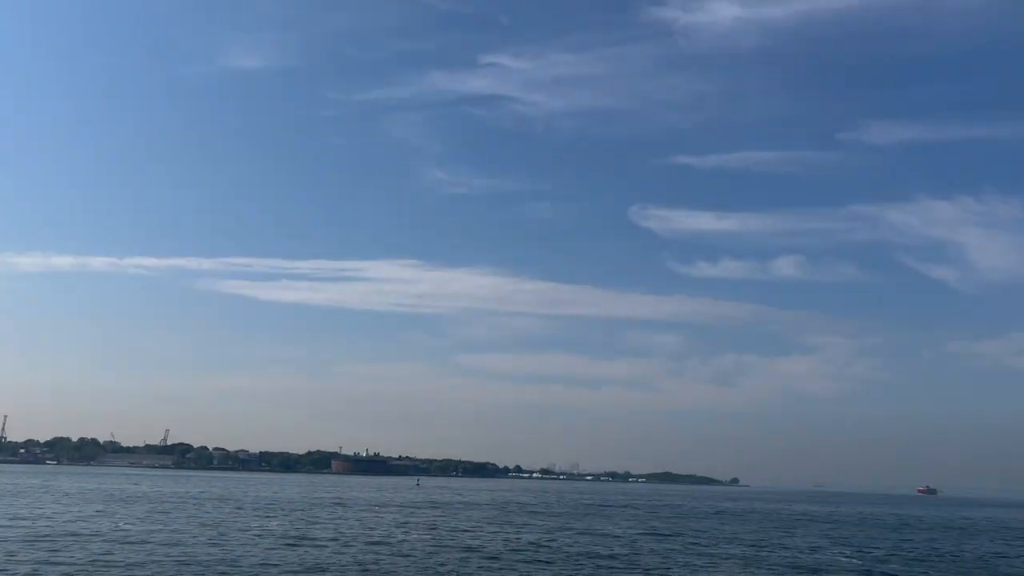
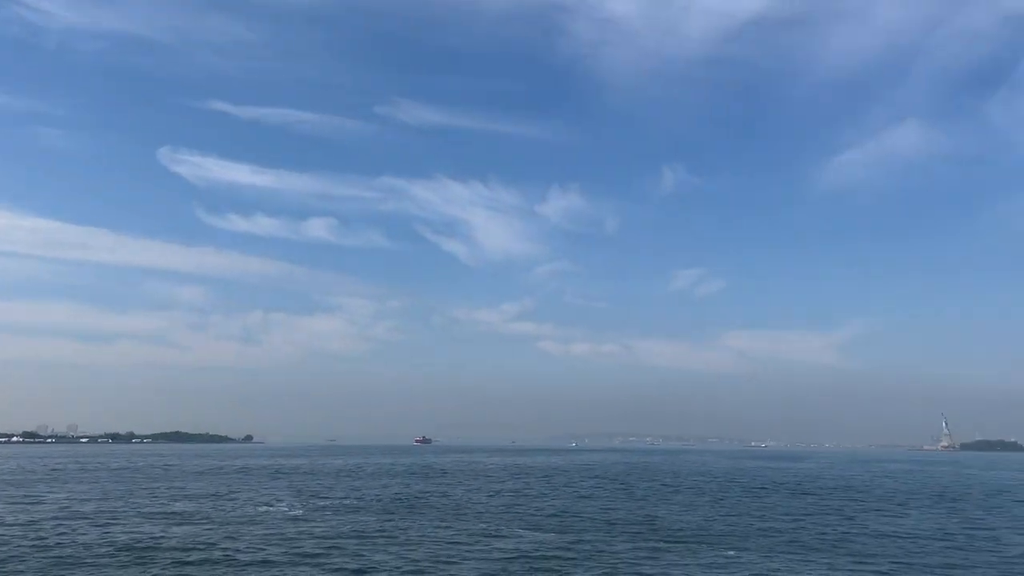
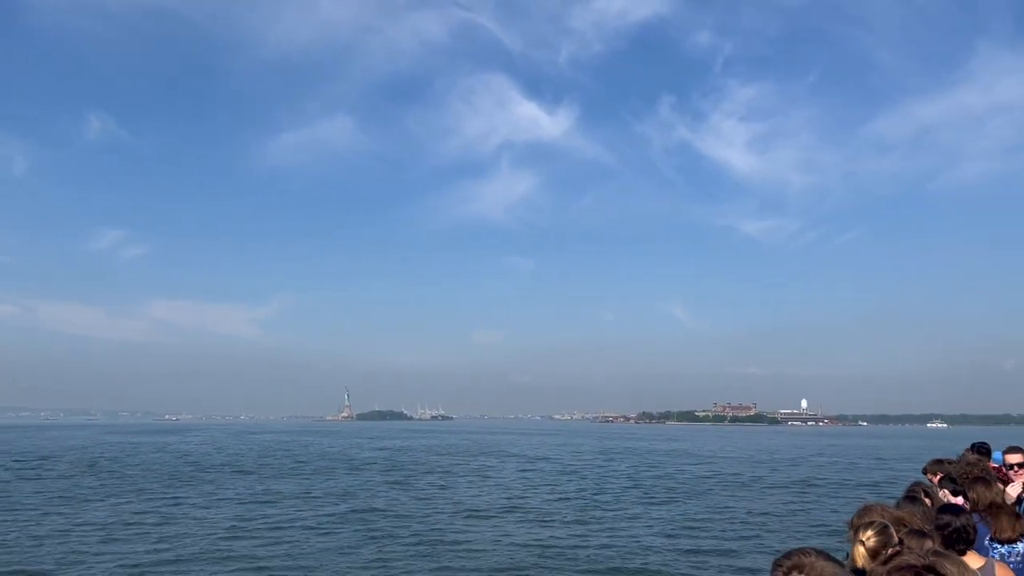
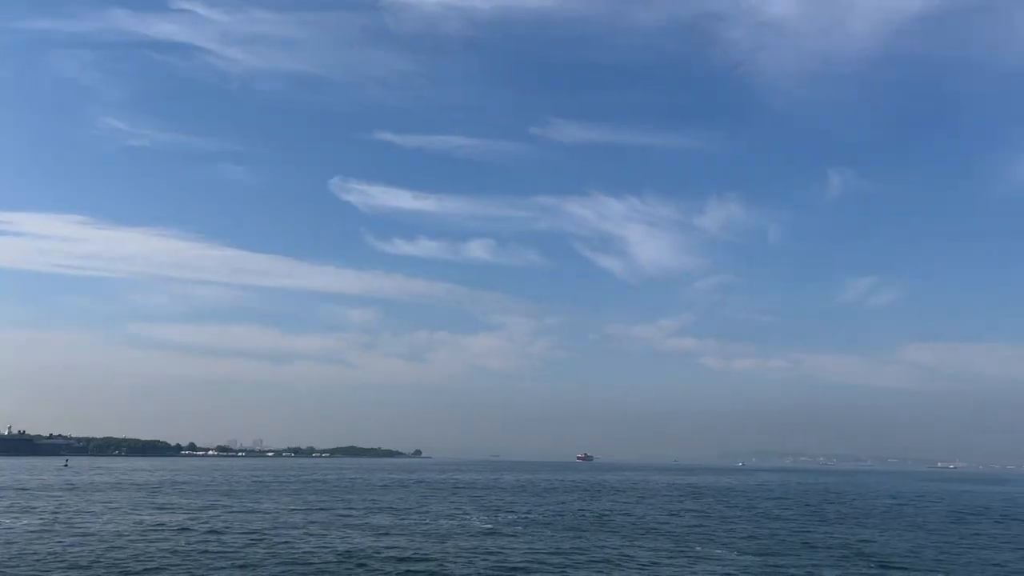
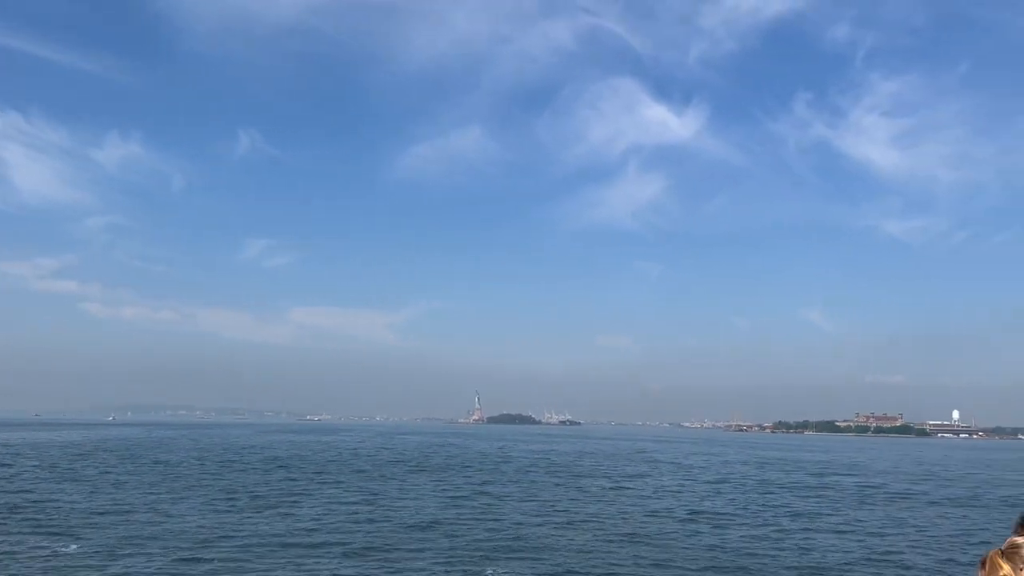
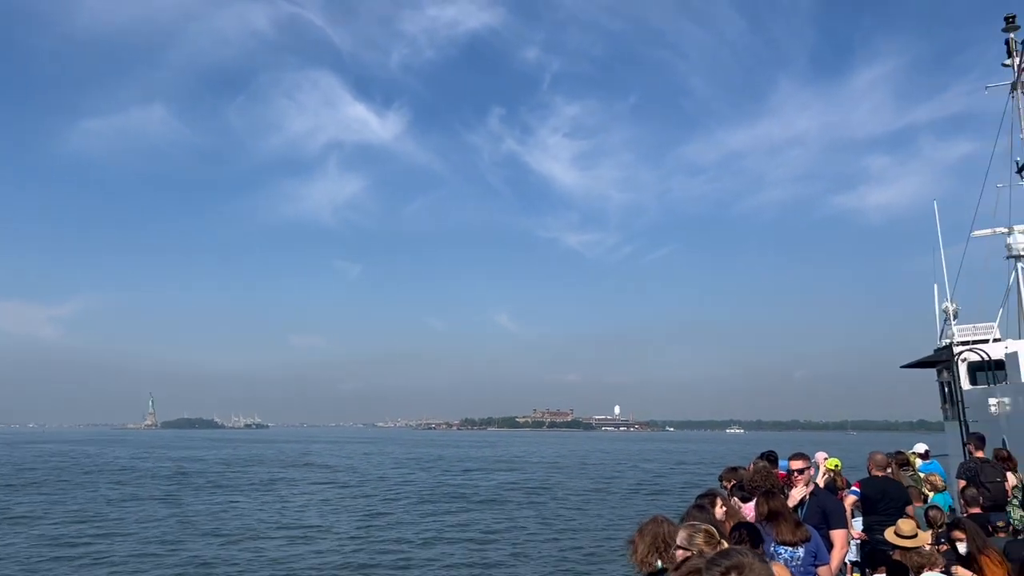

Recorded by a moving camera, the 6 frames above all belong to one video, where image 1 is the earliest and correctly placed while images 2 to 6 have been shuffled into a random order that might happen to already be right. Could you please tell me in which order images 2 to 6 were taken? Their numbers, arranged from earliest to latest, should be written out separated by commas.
4, 2, 5, 3, 6
